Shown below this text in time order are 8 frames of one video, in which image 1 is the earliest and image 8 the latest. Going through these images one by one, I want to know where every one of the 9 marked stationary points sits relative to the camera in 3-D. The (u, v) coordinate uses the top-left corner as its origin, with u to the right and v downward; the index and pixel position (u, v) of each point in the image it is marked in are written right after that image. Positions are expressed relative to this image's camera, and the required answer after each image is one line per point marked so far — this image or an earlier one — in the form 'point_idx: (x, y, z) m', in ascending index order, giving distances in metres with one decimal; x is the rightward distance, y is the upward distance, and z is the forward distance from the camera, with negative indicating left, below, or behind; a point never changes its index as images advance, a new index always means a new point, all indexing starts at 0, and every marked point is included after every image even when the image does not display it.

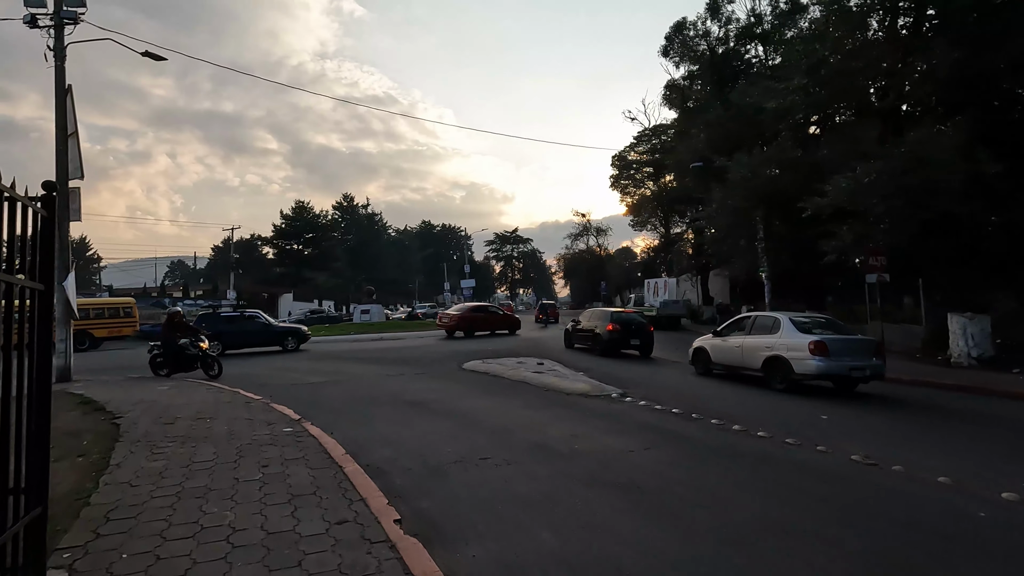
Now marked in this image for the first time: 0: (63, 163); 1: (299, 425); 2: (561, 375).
0: (-11.5, +3.2, +13.9) m
1: (-3.1, -2.0, +8.0) m
2: (+1.2, -2.1, +13.2) m
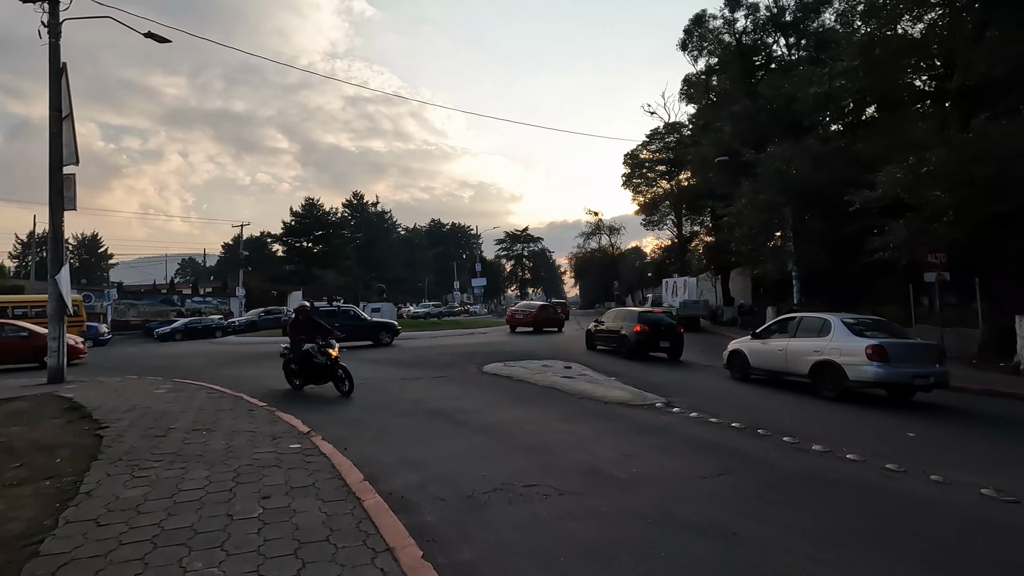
0: (-10.9, +3.3, +13.0) m
1: (-2.6, -2.0, +6.9) m
2: (+1.8, -2.0, +12.1) m
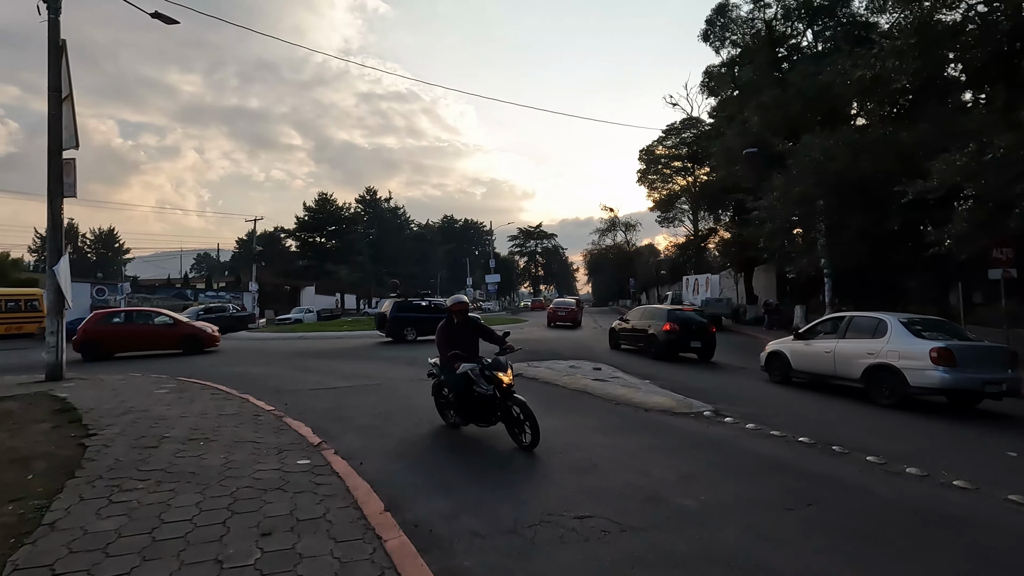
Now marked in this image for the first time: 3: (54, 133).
0: (-10.2, +3.5, +12.2) m
1: (-2.1, -1.9, +6.0) m
2: (+2.3, -2.0, +11.1) m
3: (-10.3, +3.5, +12.2) m
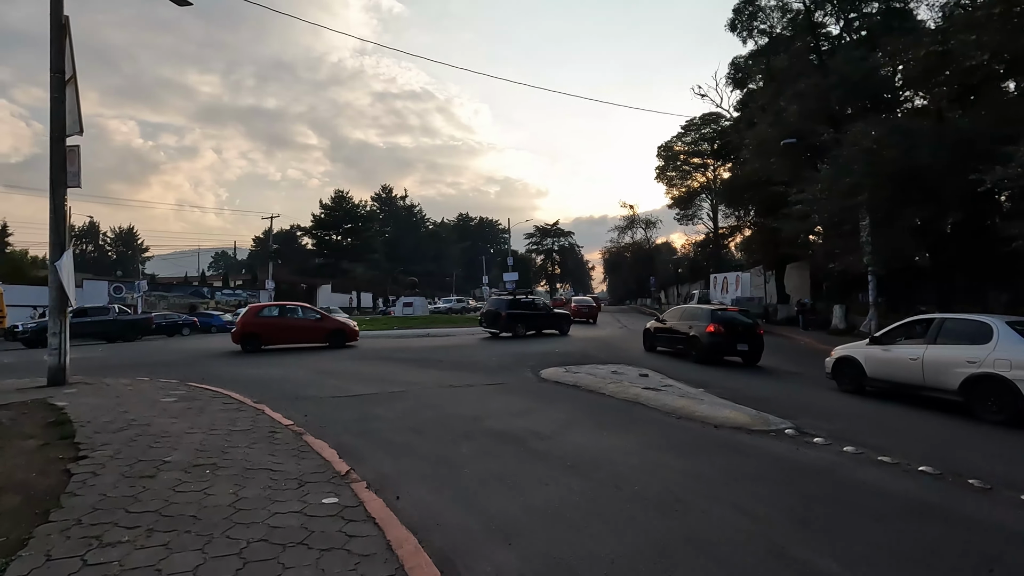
0: (-9.4, +3.6, +11.3) m
1: (-1.5, -1.8, +4.9) m
2: (+3.1, -1.9, +9.9) m
3: (-9.5, +3.6, +11.3) m
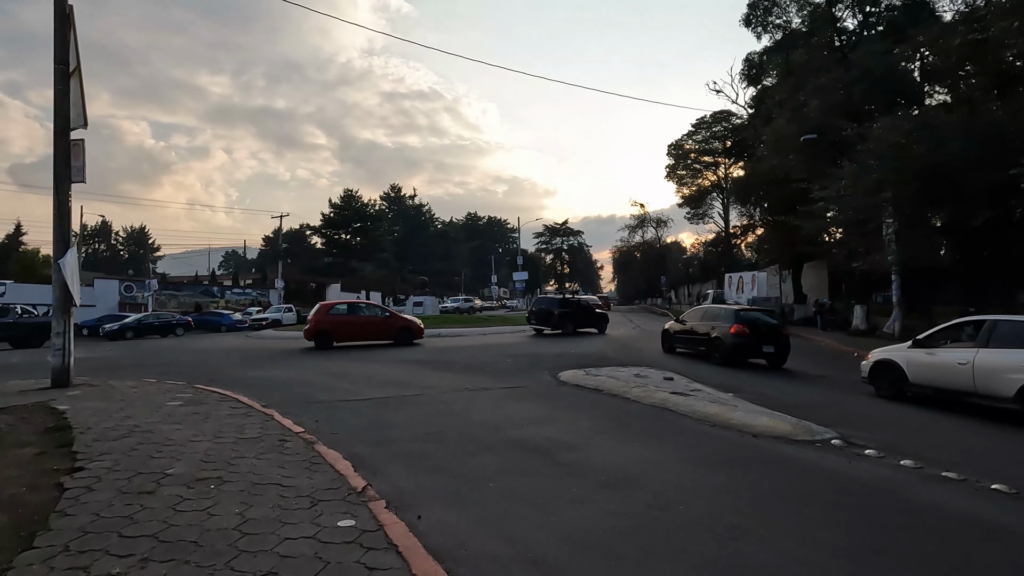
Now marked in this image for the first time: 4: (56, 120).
0: (-9.0, +3.6, +10.9) m
1: (-1.2, -1.8, +4.5) m
2: (+3.5, -1.9, +9.3) m
3: (-9.1, +3.6, +11.0) m
4: (-9.2, +3.4, +11.0) m
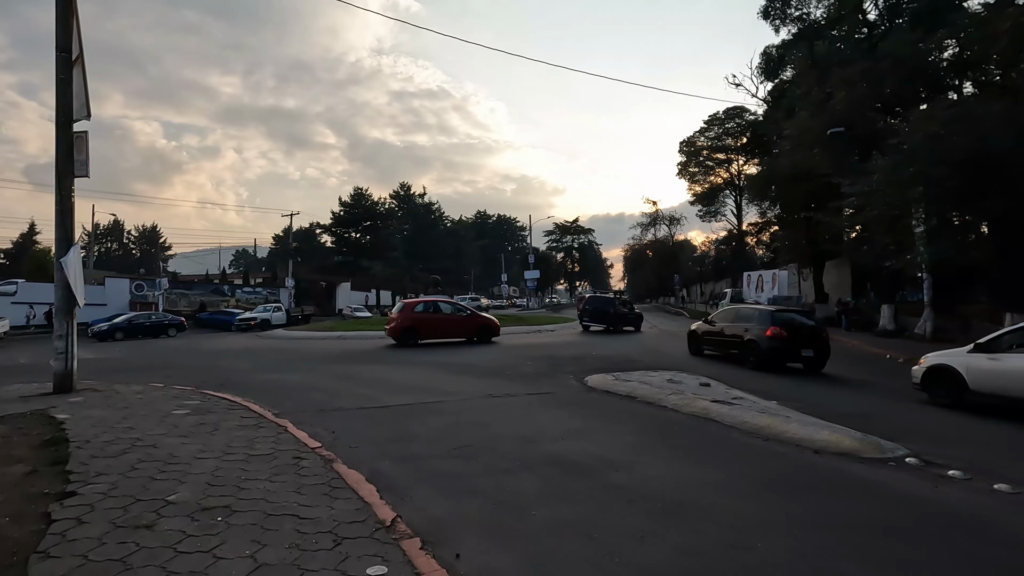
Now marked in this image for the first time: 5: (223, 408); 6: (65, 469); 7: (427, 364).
0: (-8.5, +3.6, +10.4) m
1: (-0.8, -1.8, +3.8) m
2: (+4.0, -1.9, +8.6) m
3: (-8.6, +3.6, +10.4) m
4: (-8.7, +3.4, +10.4) m
5: (-4.6, -1.9, +8.6) m
6: (-4.5, -1.8, +5.5) m
7: (-2.4, -2.1, +15.5) m
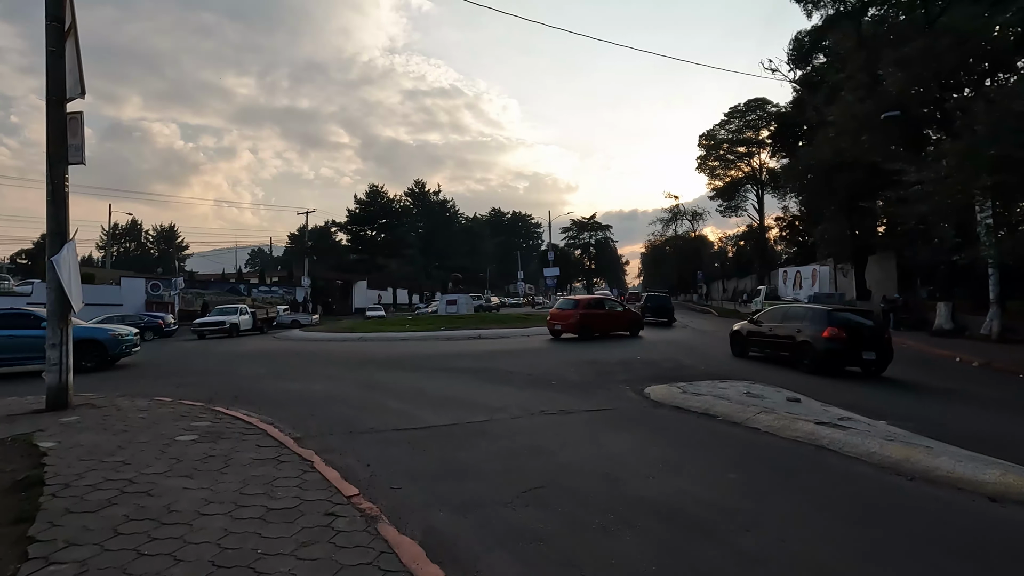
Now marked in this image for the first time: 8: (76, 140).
0: (-7.6, +3.6, +9.1) m
1: (0.0, -1.9, +2.4) m
2: (+4.8, -1.9, +7.1) m
3: (-7.7, +3.6, +9.2) m
4: (-7.8, +3.3, +9.2) m
5: (-3.7, -1.9, +7.3) m
6: (-3.7, -1.9, +4.2) m
7: (-1.3, -2.1, +14.1) m
8: (-7.4, +2.5, +9.2) m
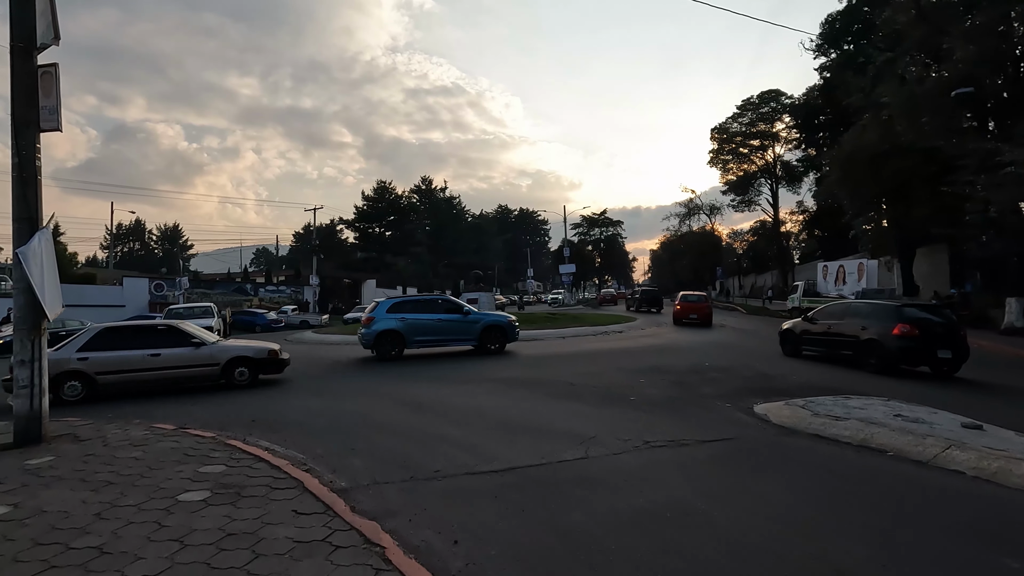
0: (-6.4, +3.6, +7.2) m
1: (+1.2, -1.8, +0.4) m
2: (+6.1, -1.8, +5.0) m
3: (-6.5, +3.5, +7.2) m
4: (-6.5, +3.3, +7.2) m
5: (-2.4, -1.9, +5.3) m
6: (-2.5, -1.9, +2.2) m
7: (-0.1, -2.1, +12.1) m
8: (-6.1, +2.5, +7.2) m
